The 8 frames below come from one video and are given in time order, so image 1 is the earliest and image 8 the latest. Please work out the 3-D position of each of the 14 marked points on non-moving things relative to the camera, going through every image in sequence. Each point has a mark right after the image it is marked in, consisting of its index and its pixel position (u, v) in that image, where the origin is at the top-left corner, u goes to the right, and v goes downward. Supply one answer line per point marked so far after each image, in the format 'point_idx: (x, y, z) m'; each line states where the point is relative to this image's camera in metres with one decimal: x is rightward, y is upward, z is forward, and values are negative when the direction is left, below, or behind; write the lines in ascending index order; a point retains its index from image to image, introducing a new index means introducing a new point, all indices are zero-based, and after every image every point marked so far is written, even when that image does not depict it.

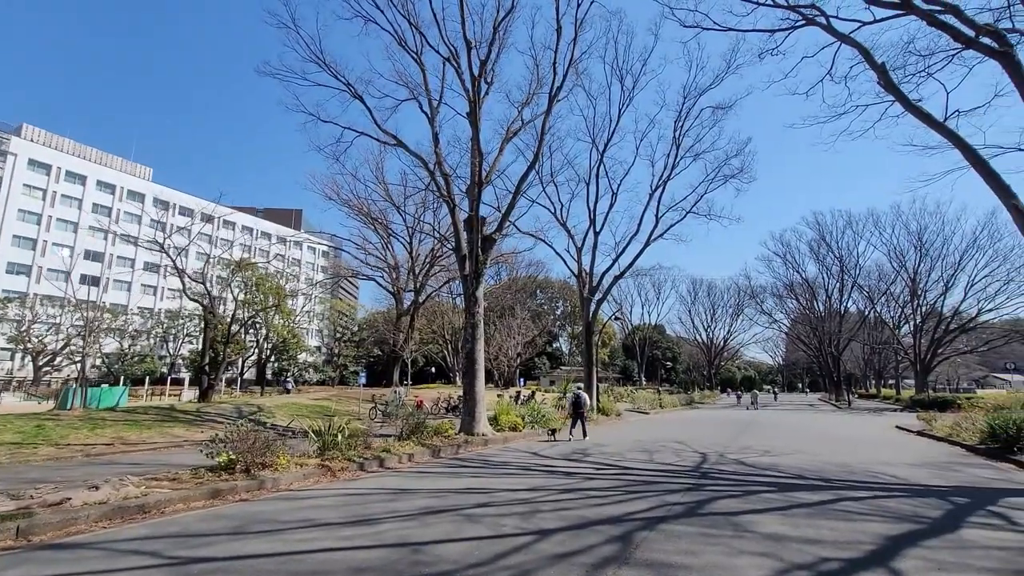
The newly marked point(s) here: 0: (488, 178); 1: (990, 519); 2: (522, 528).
0: (-0.9, +3.9, +17.7) m
1: (+6.7, -3.2, +6.9) m
2: (+0.1, -2.9, +5.9) m
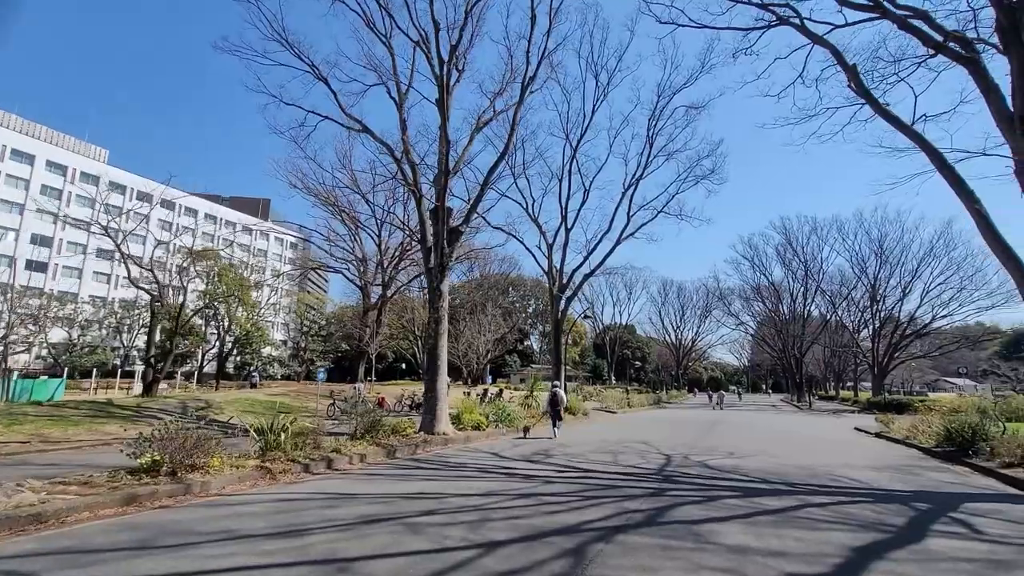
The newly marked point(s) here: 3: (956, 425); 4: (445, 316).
0: (-2.0, +4.1, +17.1) m
1: (+6.0, -3.3, +6.7) m
2: (-0.5, -2.8, +5.4) m
3: (+12.8, -3.9, +14.3) m
4: (-2.1, -0.9, +15.9) m
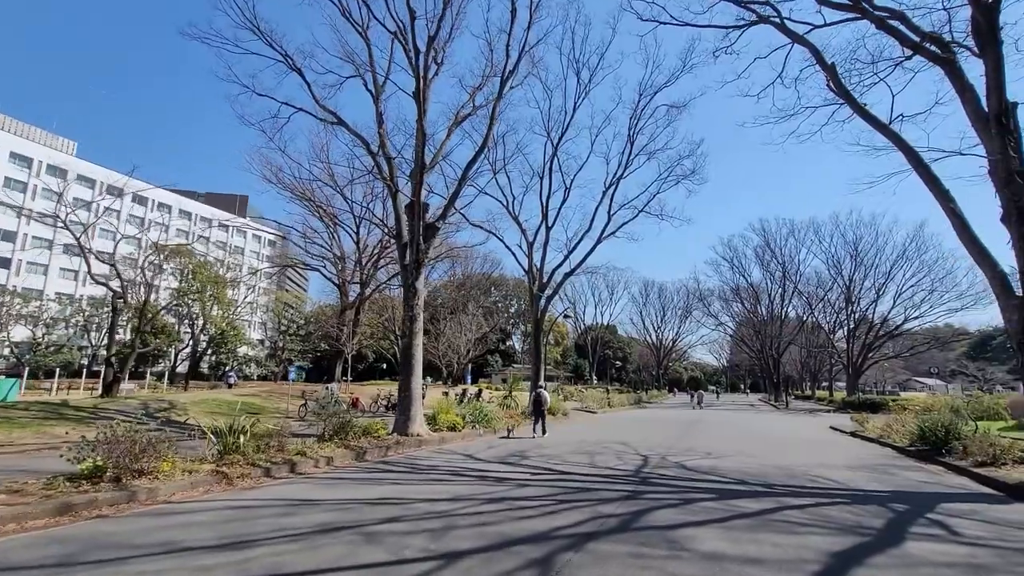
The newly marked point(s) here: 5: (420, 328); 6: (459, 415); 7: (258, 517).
0: (-2.7, +4.2, +16.7) m
1: (+5.6, -3.2, +6.6) m
2: (-0.9, -2.7, +5.0) m
3: (+12.1, -3.9, +14.4) m
4: (-2.8, -0.8, +15.4) m
5: (-2.8, -1.2, +15.4) m
6: (-1.9, -4.5, +17.5) m
7: (-3.3, -3.0, +6.4) m
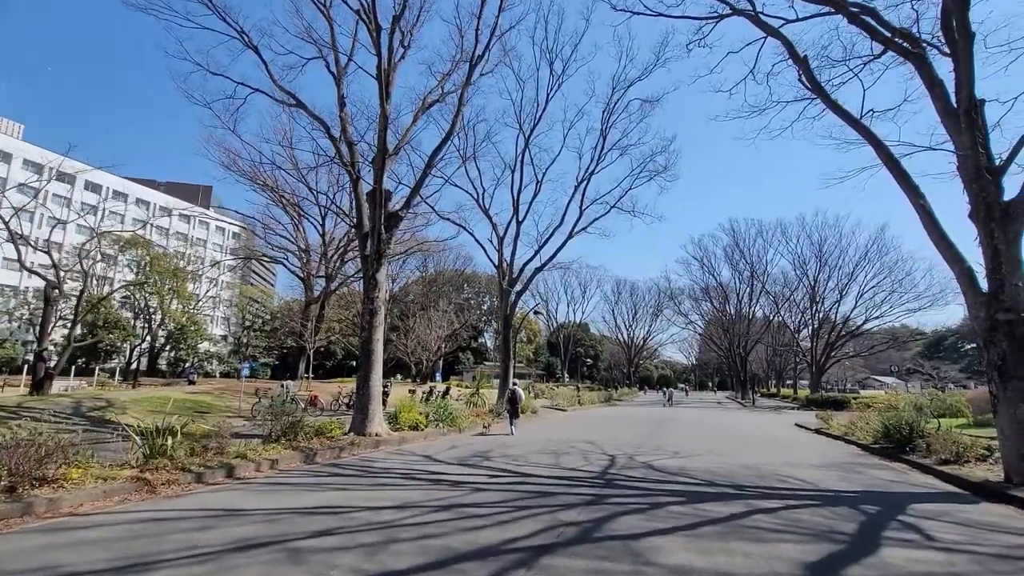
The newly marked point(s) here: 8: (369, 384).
0: (-3.7, +4.4, +15.9) m
1: (+5.0, -3.1, +6.3) m
2: (-1.4, -2.5, +4.4) m
3: (+11.1, -3.9, +14.4) m
4: (-3.9, -0.6, +14.7) m
5: (-3.9, -1.0, +14.6) m
6: (-3.1, -4.3, +16.7) m
7: (-3.8, -2.8, +5.6) m
8: (-4.1, -2.7, +14.1) m
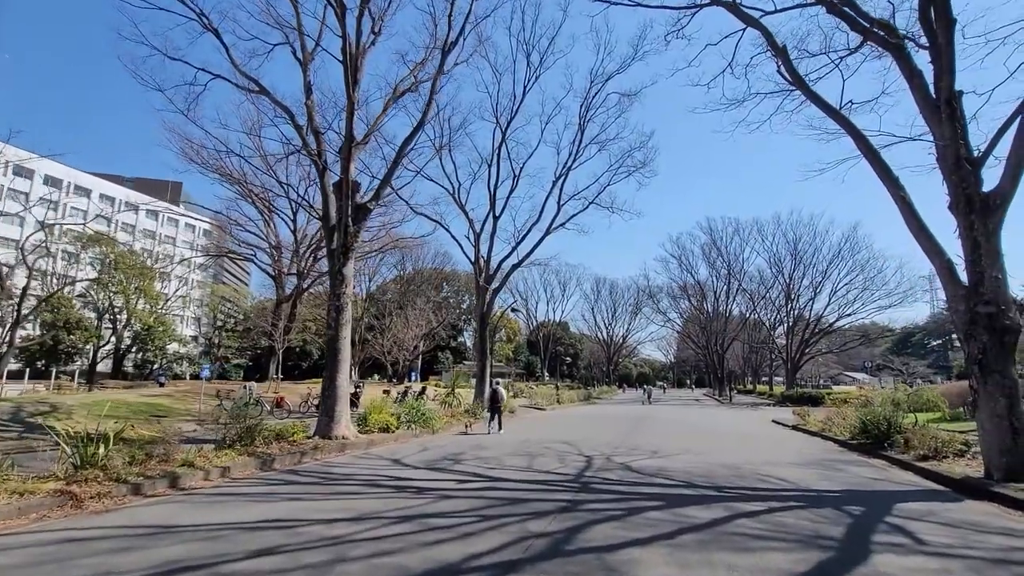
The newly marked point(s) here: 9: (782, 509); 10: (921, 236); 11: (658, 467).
0: (-4.5, +4.6, +15.2) m
1: (+4.6, -3.0, +5.9) m
2: (-1.7, -2.4, +3.8) m
3: (+10.4, -3.7, +14.3) m
4: (-4.6, -0.4, +13.9) m
5: (-4.6, -0.9, +13.9) m
6: (-3.9, -4.1, +16.1) m
7: (-4.2, -2.6, +4.9) m
8: (-4.8, -2.6, +13.4) m
9: (+3.8, -3.1, +6.9) m
10: (+8.7, +1.1, +10.5) m
11: (+3.0, -3.7, +10.1) m
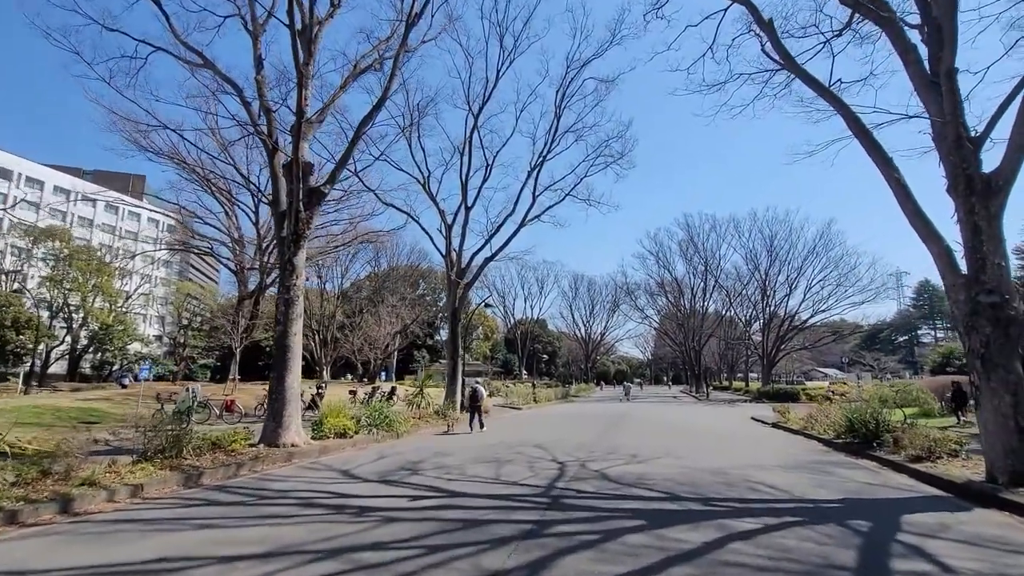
0: (-5.4, +4.8, +13.9) m
1: (+4.1, -2.8, +5.0) m
2: (-2.1, -2.2, +2.6) m
3: (+9.5, -3.5, +13.6) m
4: (-5.4, -0.2, +12.6) m
5: (-5.4, -0.6, +12.6) m
6: (-4.8, -3.9, +14.8) m
7: (-4.7, -2.5, +3.6) m
8: (-5.6, -2.4, +12.1) m
9: (+3.3, -2.9, +6.0) m
10: (+8.0, +1.3, +9.7) m
11: (+2.3, -3.5, +9.2) m
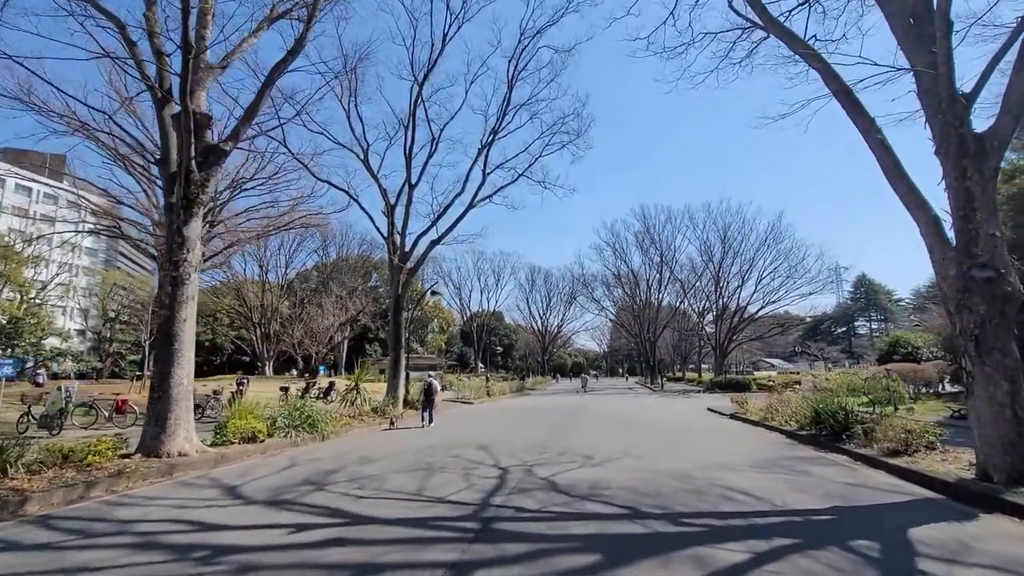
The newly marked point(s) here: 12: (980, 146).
0: (-6.8, +5.3, +11.6) m
1: (+3.3, -2.4, +3.7) m
2: (-2.6, -1.9, +0.8) m
3: (+8.0, -3.0, +12.7) m
4: (-6.8, +0.3, +10.5) m
5: (-6.8, -0.1, +10.4) m
6: (-6.3, -3.4, +12.7) m
7: (-5.3, -2.1, +1.6) m
8: (-6.9, -1.9, +10.0) m
9: (+2.4, -2.5, +4.6) m
10: (+6.8, +1.8, +8.7) m
11: (+1.2, -3.0, +7.7) m
12: (+7.6, +2.3, +8.0) m
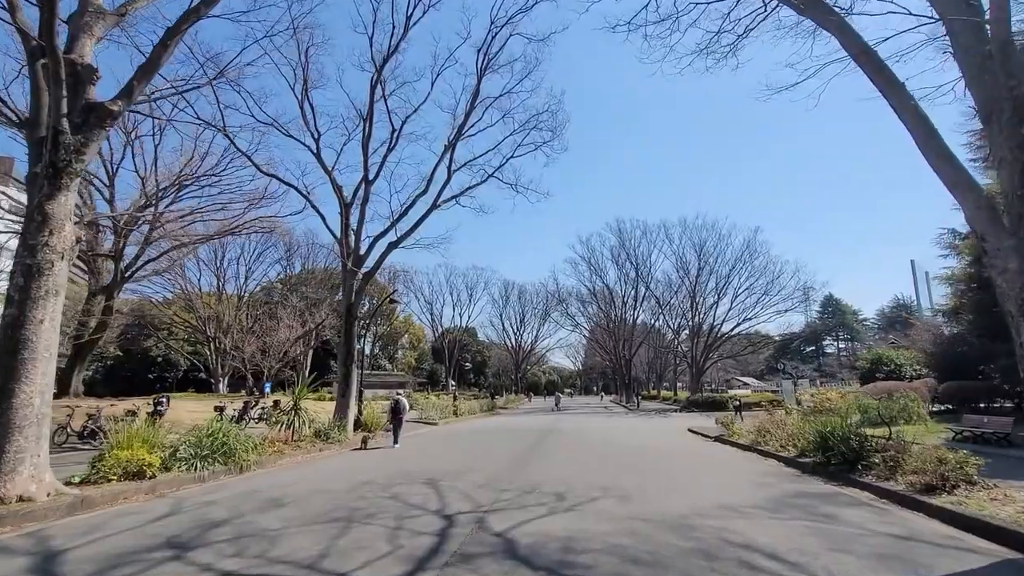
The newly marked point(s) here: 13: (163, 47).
0: (-7.6, +5.4, +9.5) m
1: (+2.9, -2.2, +1.8) m
2: (-2.9, -1.4, -1.4) m
3: (+7.1, -3.1, +11.0) m
4: (-7.5, +0.4, +8.2) m
5: (-7.5, 0.0, +8.1) m
6: (-7.2, -3.3, +10.3) m
7: (-5.6, -1.6, -0.7) m
8: (-7.7, -1.8, +7.6) m
9: (+1.9, -2.3, +2.7) m
10: (+6.2, +1.8, +7.1) m
11: (+0.6, -2.9, +5.7) m
12: (+7.0, +2.3, +6.5) m
13: (-6.8, +4.5, +9.6) m
